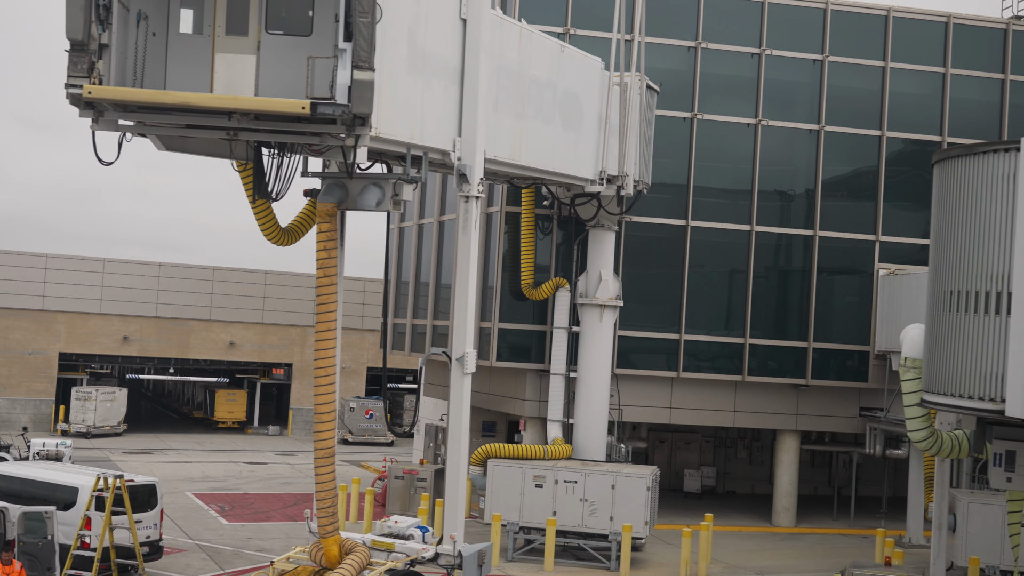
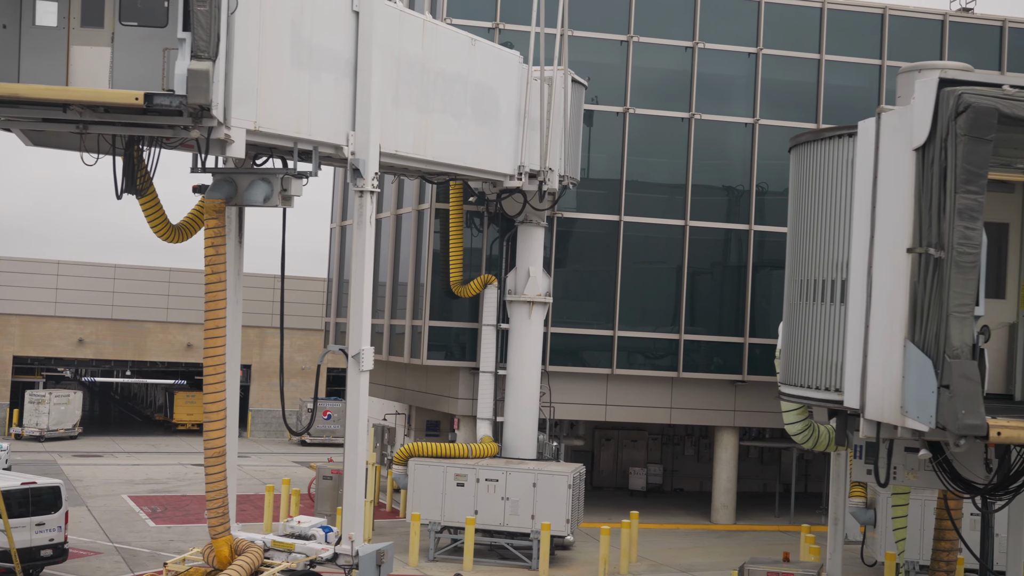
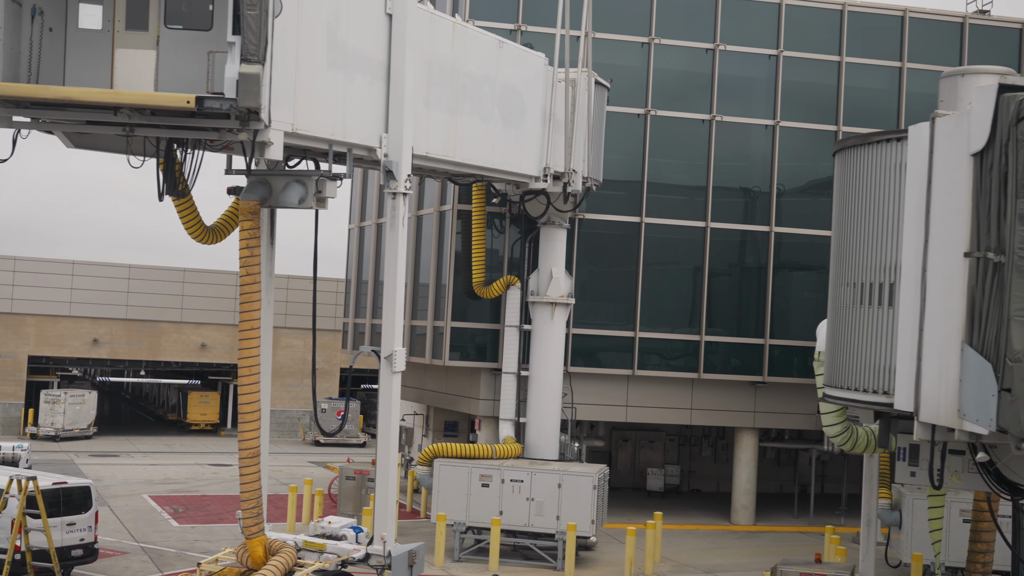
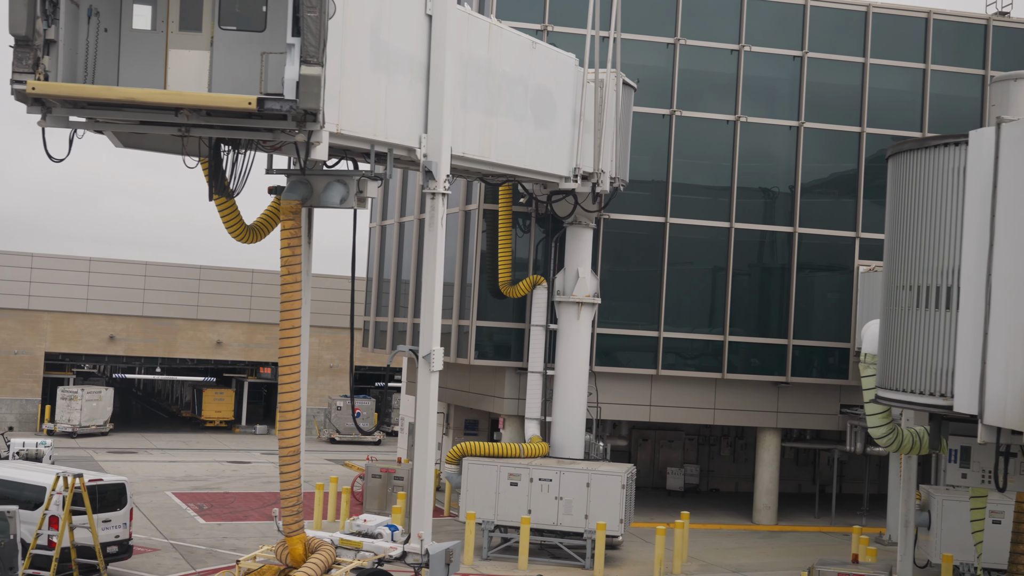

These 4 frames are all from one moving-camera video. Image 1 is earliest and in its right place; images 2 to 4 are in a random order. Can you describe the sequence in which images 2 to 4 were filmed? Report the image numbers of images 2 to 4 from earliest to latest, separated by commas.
4, 3, 2
